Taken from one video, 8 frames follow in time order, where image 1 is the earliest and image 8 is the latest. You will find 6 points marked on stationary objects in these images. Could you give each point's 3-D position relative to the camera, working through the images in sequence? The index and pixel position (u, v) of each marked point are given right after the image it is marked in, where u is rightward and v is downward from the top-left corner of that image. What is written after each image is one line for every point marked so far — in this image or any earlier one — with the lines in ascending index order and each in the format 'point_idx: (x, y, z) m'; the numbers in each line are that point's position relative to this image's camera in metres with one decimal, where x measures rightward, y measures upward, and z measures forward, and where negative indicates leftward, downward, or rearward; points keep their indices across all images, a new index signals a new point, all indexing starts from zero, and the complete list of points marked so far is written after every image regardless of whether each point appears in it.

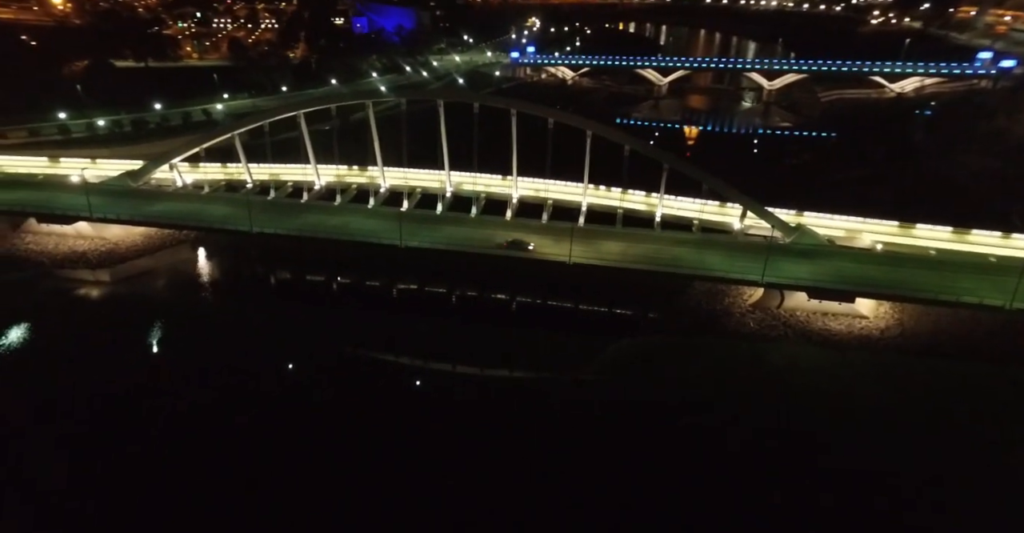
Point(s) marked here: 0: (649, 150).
0: (+4.6, +3.9, +19.2) m
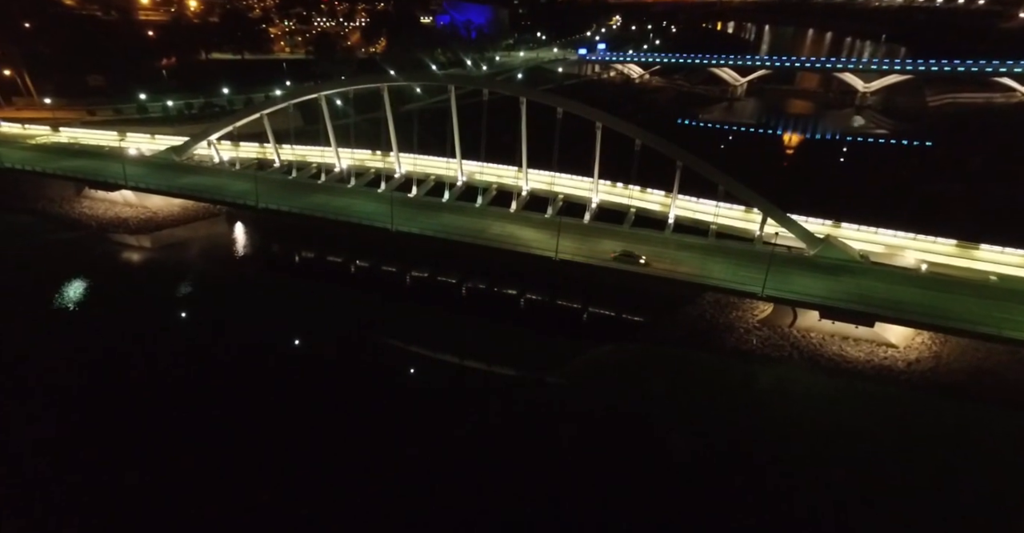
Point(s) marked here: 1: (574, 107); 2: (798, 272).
0: (+4.7, +3.7, +18.0) m
1: (+2.1, +5.2, +18.6) m
2: (+8.1, -0.2, +16.1) m
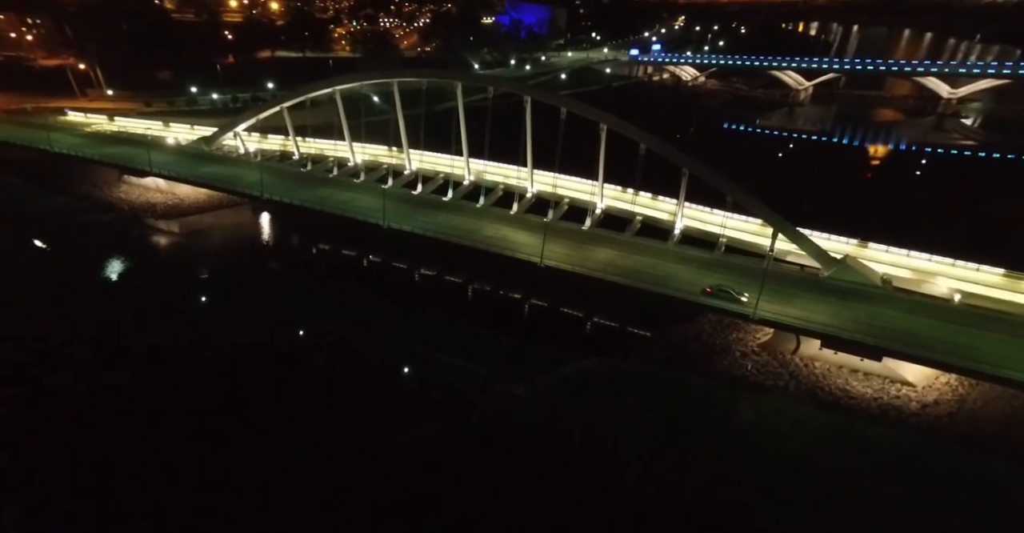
0: (+4.6, +3.4, +16.9) m
1: (+2.2, +4.9, +17.8) m
2: (+7.5, -0.8, +14.6) m
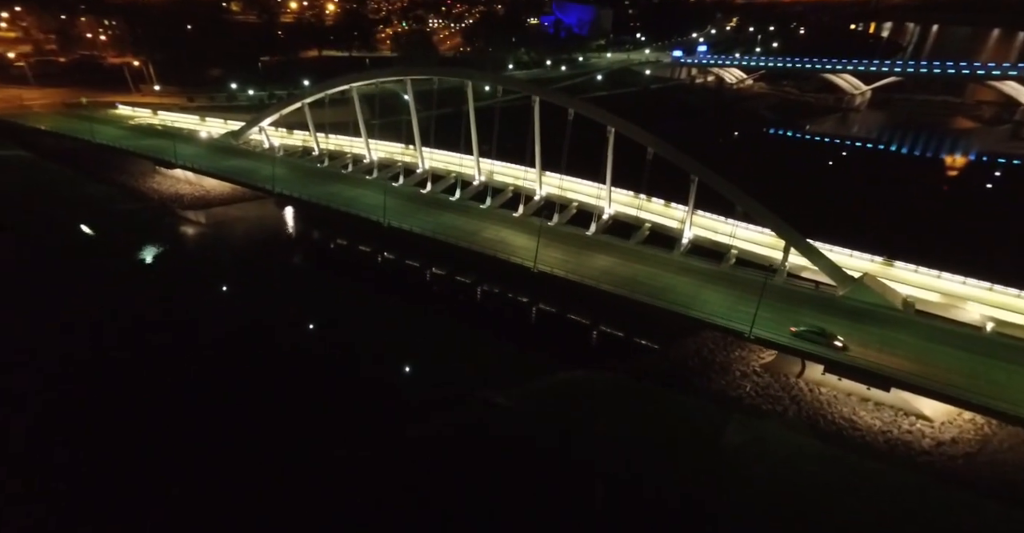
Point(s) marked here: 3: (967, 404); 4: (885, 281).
0: (+4.6, +3.1, +16.0) m
1: (+2.3, +4.7, +17.2) m
2: (+7.1, -1.2, +13.5) m
3: (+8.5, -2.6, +10.6) m
4: (+9.4, -0.3, +14.3) m
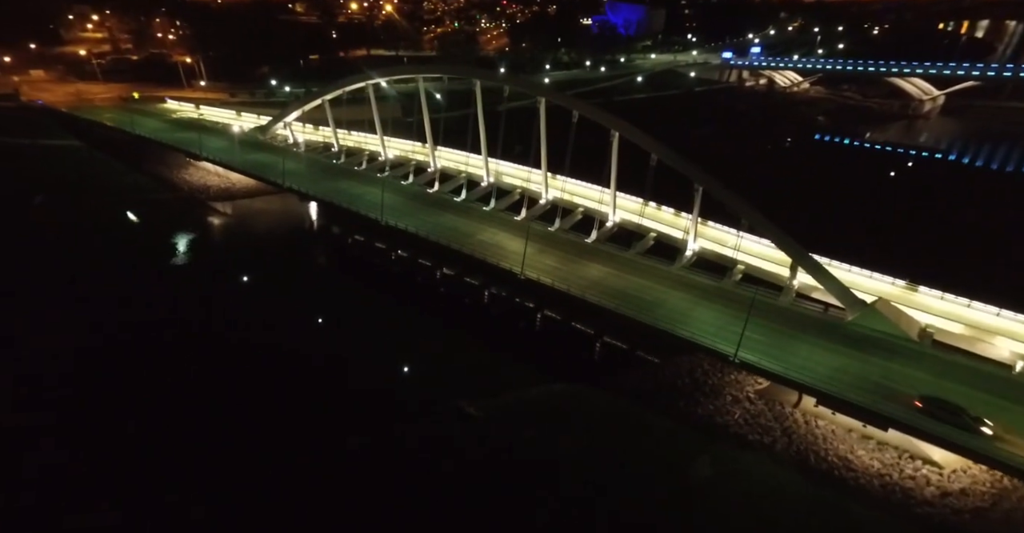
0: (+4.4, +2.7, +15.0) m
1: (+2.4, +4.5, +16.4) m
2: (+6.4, -1.6, +12.2) m
3: (+7.4, -3.1, +9.3) m
4: (+8.8, -0.9, +12.8) m
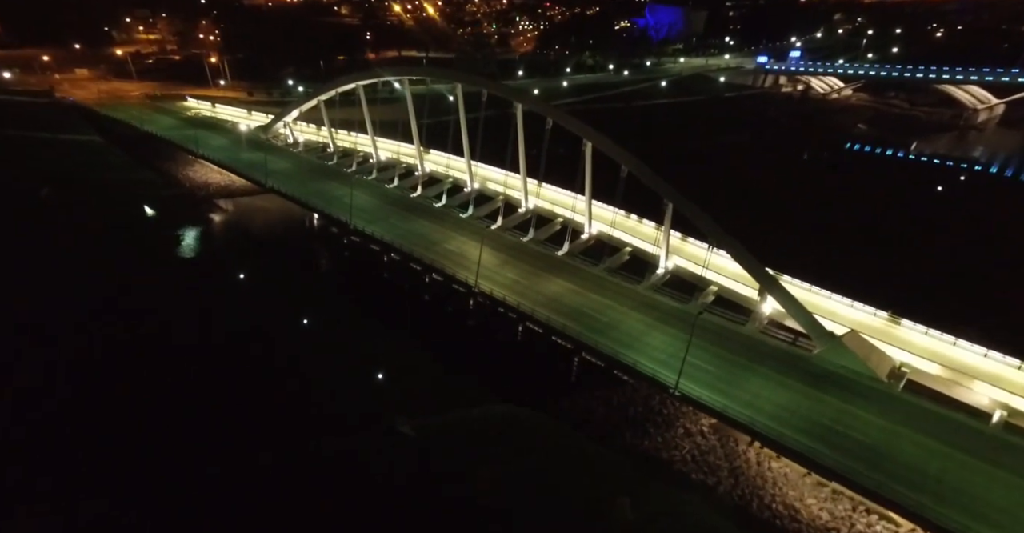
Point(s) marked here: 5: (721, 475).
0: (+3.3, +2.3, +14.0) m
1: (+1.6, +4.1, +15.6) m
2: (+4.9, -2.1, +11.0) m
3: (+5.6, -3.6, +7.9) m
4: (+7.4, -1.5, +11.3) m
5: (+4.1, -4.1, +11.0) m
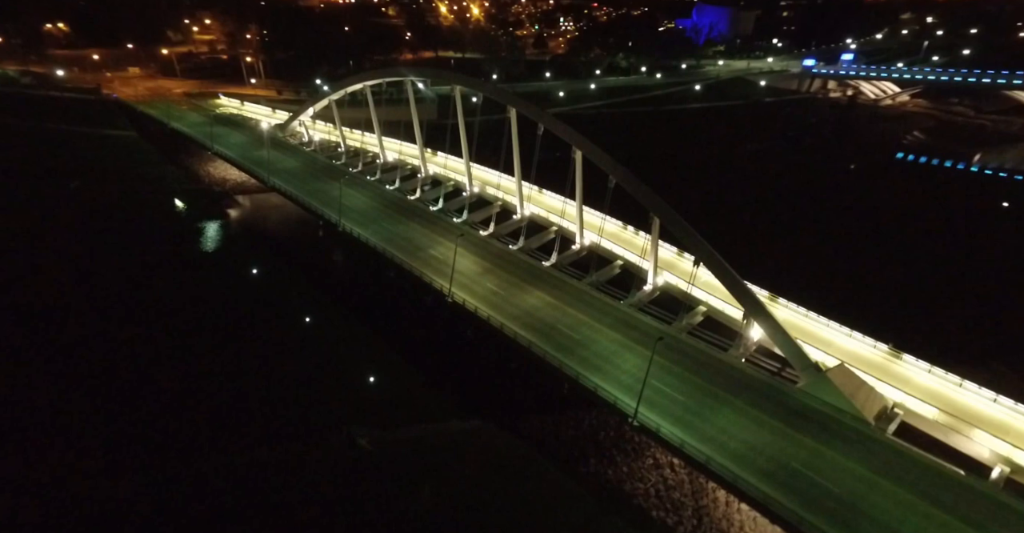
0: (+2.8, +1.9, +13.0) m
1: (+1.3, +3.8, +14.8) m
2: (+3.9, -2.5, +9.9) m
3: (+4.3, -4.0, +6.7) m
4: (+6.4, -2.1, +10.0) m
5: (+3.0, -4.5, +10.0) m
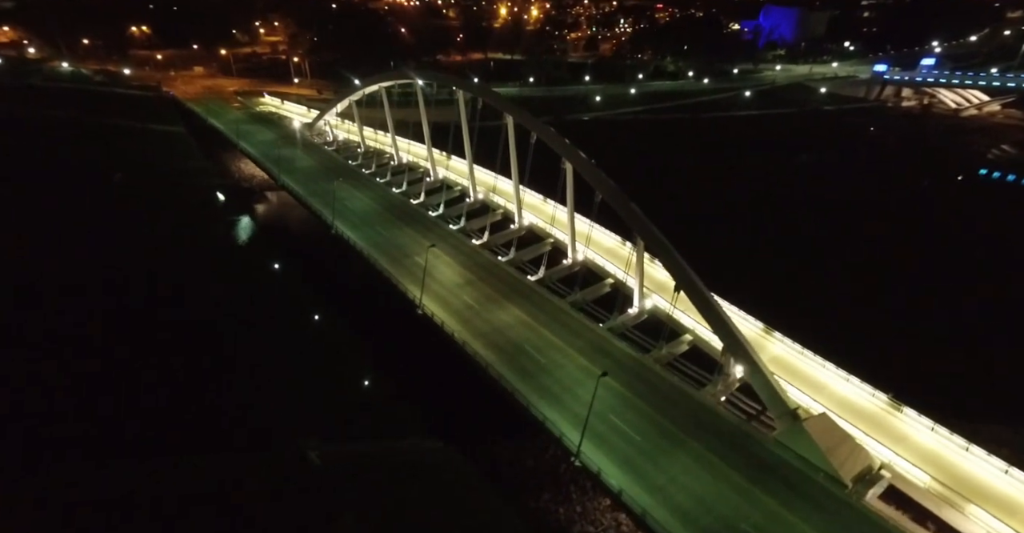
0: (+2.3, +1.5, +11.8) m
1: (+1.0, +3.4, +13.7) m
2: (+2.7, -3.0, +8.5) m
3: (+2.6, -4.5, +5.4) m
4: (+5.3, -2.6, +8.3) m
5: (+1.8, -4.9, +8.7) m
